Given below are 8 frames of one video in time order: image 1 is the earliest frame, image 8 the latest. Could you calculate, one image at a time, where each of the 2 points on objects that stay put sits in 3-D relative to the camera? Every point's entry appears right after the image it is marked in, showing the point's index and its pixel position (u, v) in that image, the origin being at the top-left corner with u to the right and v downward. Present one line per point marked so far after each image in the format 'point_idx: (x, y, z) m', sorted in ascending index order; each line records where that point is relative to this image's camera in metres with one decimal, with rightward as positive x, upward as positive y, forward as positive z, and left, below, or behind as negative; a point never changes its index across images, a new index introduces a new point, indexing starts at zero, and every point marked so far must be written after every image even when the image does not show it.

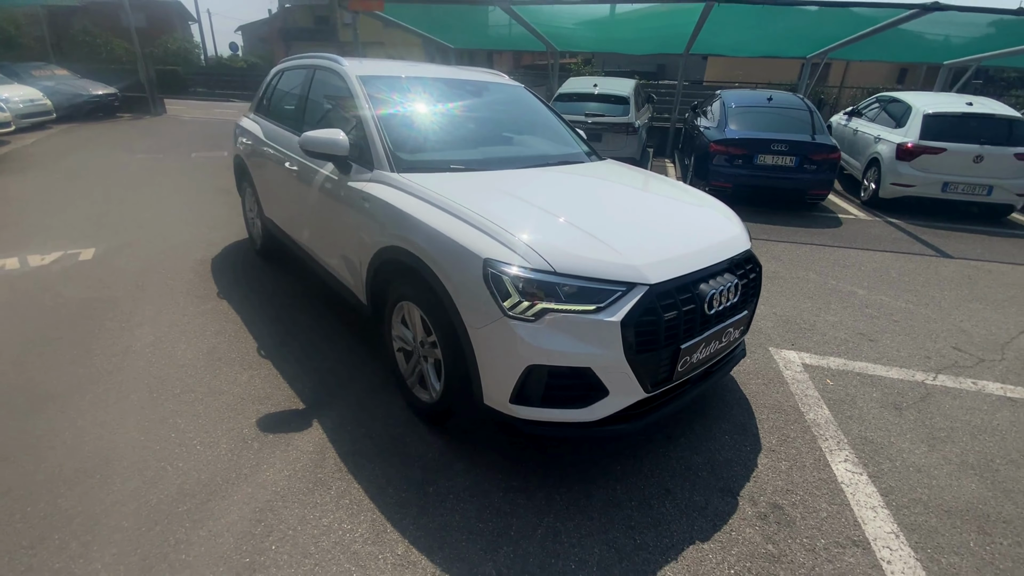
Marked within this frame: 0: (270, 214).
0: (-2.2, +0.7, +4.5) m
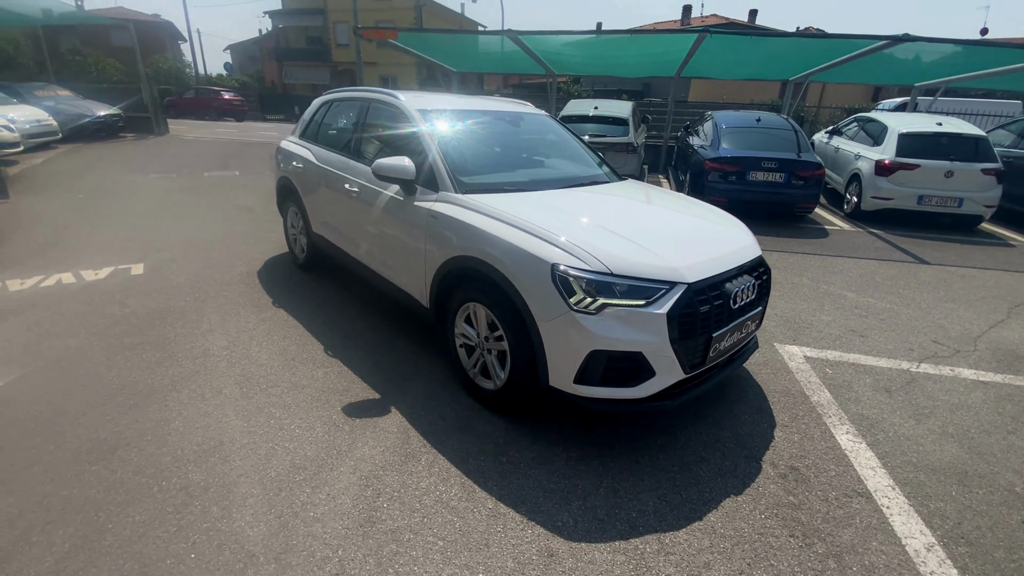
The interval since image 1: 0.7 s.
0: (-1.9, +0.6, +5.0) m
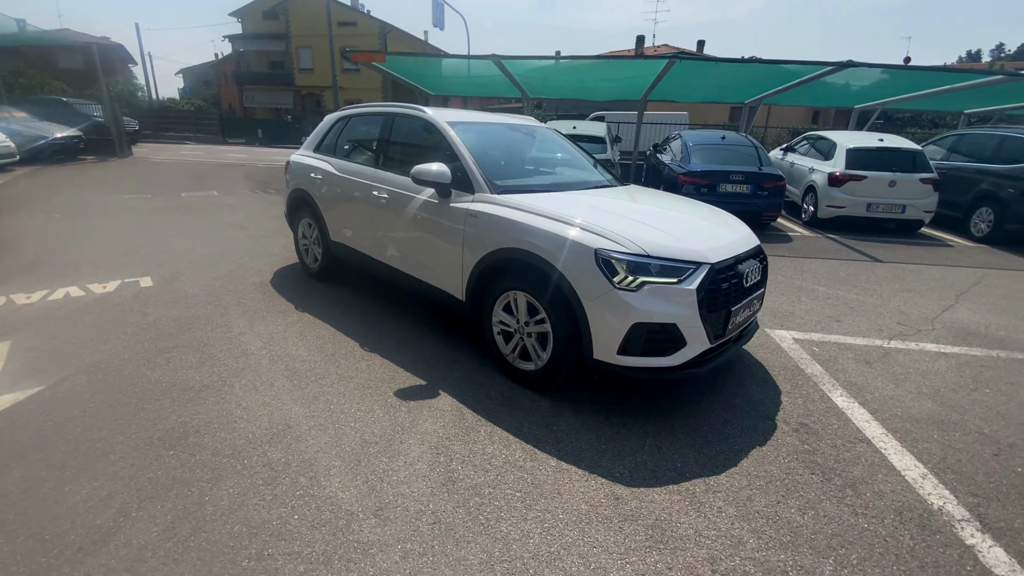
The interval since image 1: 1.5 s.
0: (-1.8, +0.5, +5.2) m
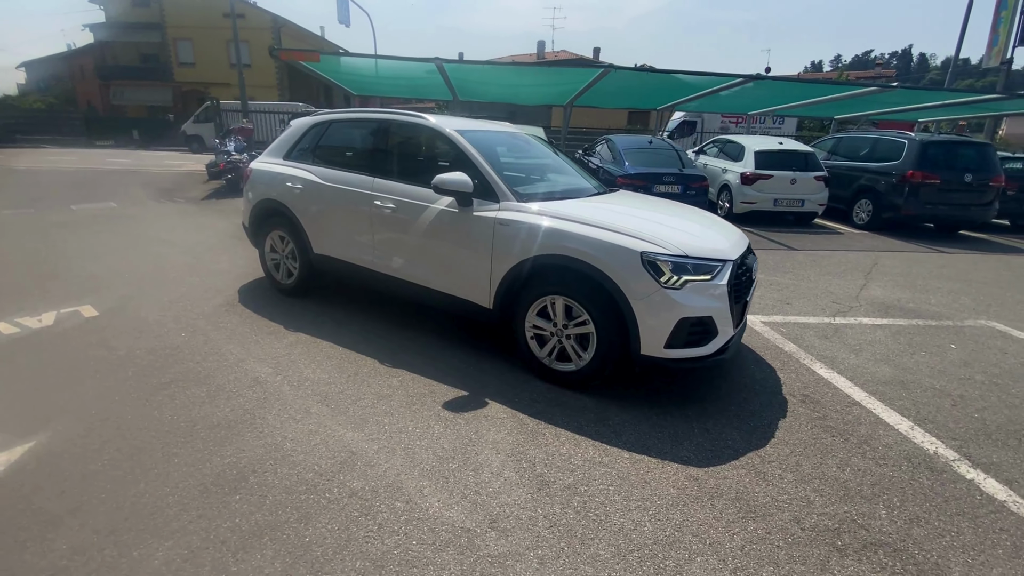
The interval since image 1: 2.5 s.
0: (-1.8, +0.4, +4.9) m
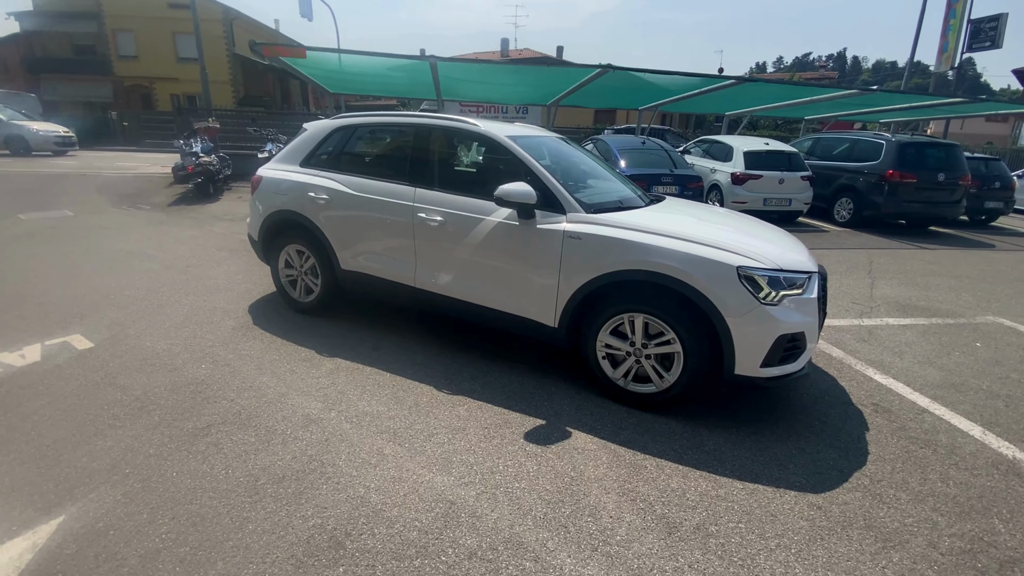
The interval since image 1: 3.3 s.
0: (-1.4, +0.2, +4.5) m
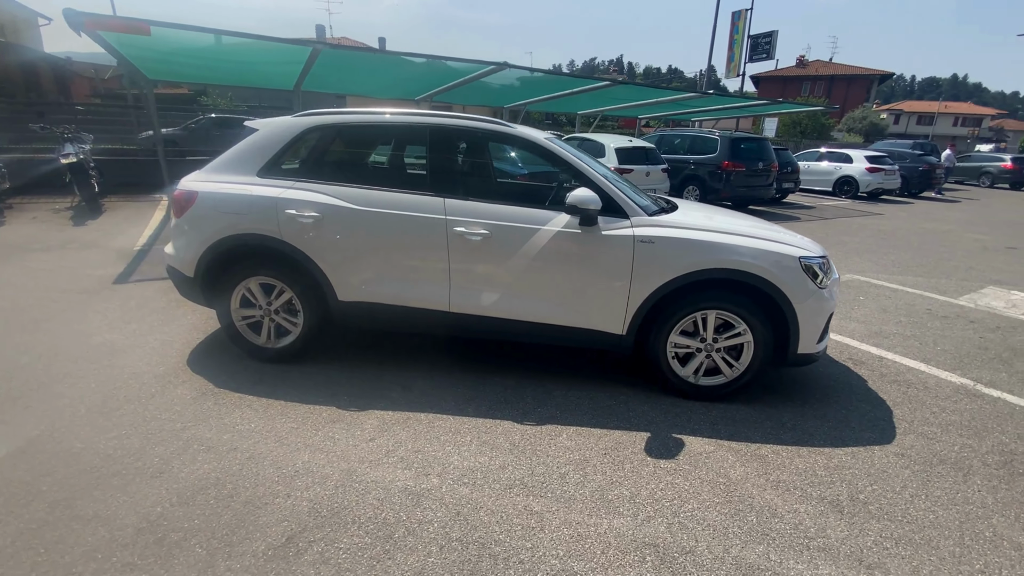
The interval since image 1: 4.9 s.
0: (-1.1, -0.1, +3.7) m
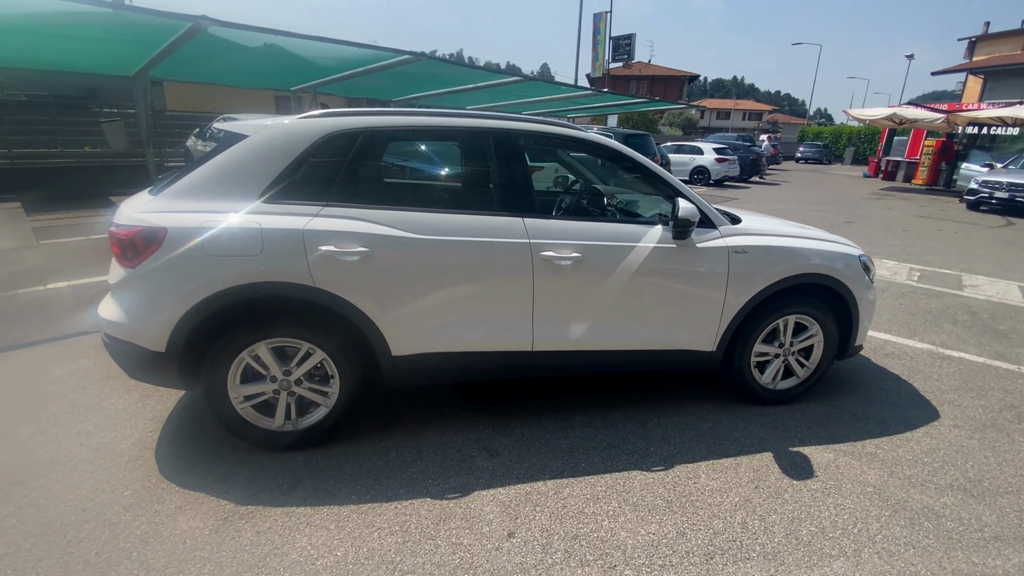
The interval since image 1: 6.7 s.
0: (-0.5, -0.3, +3.0) m
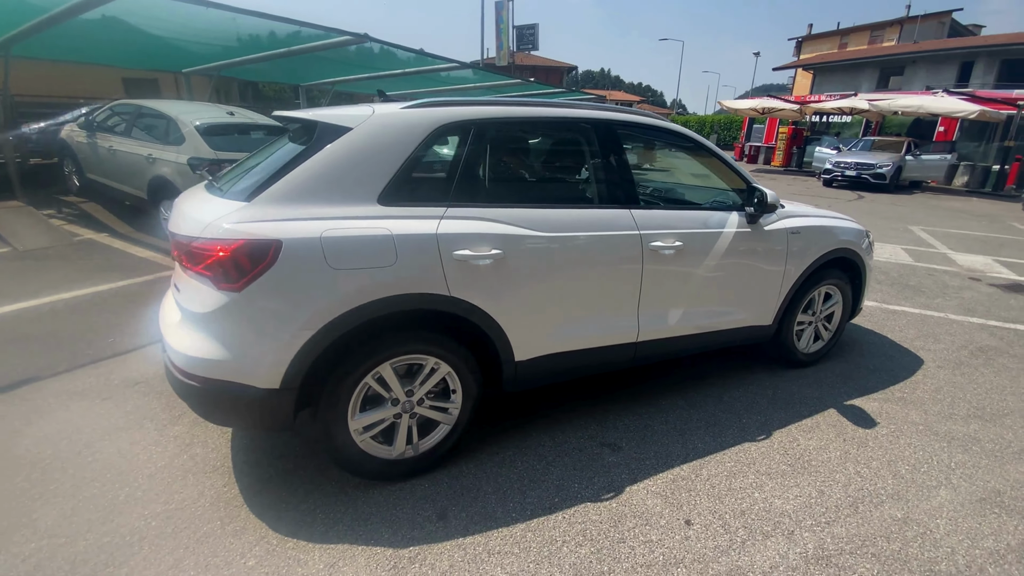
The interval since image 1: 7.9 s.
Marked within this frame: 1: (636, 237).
0: (+0.3, -0.3, +2.9) m
1: (+0.7, +0.3, +2.9) m
